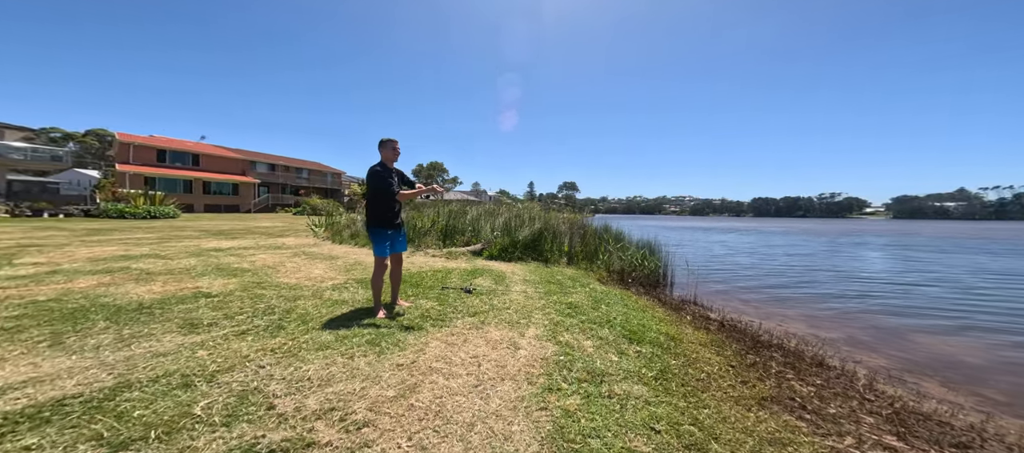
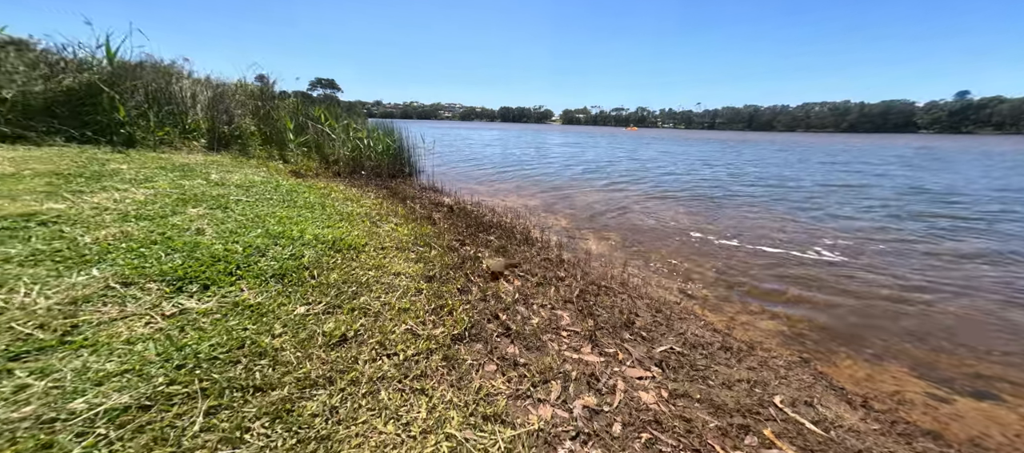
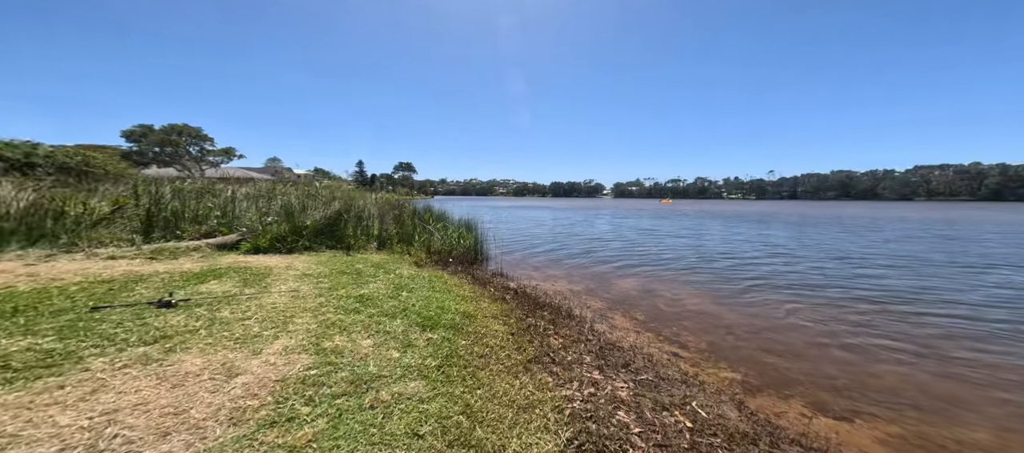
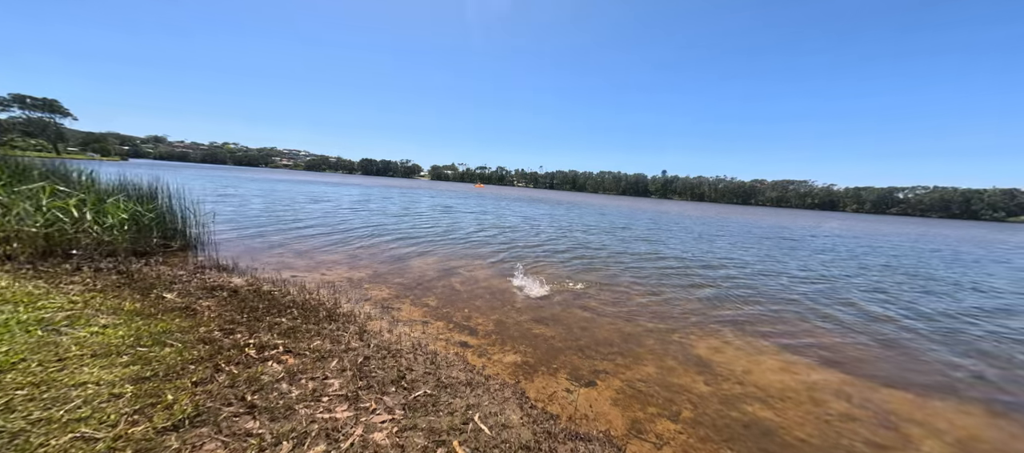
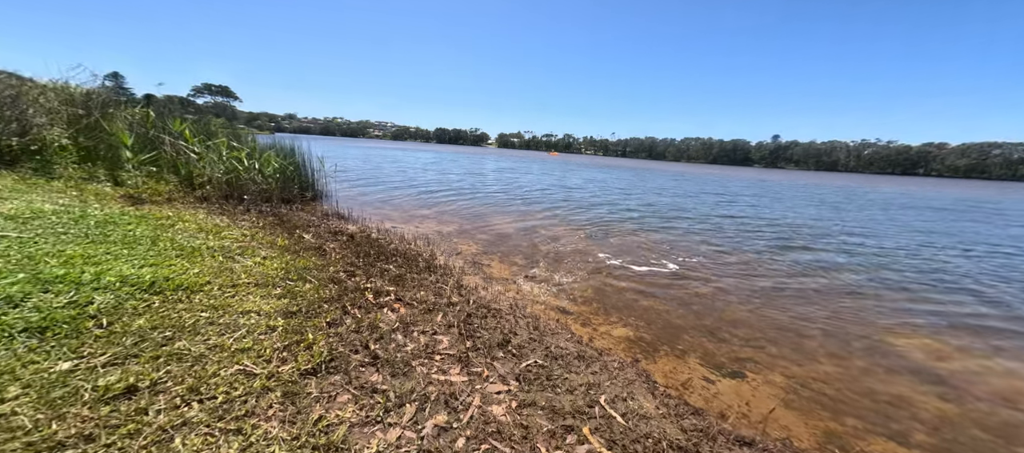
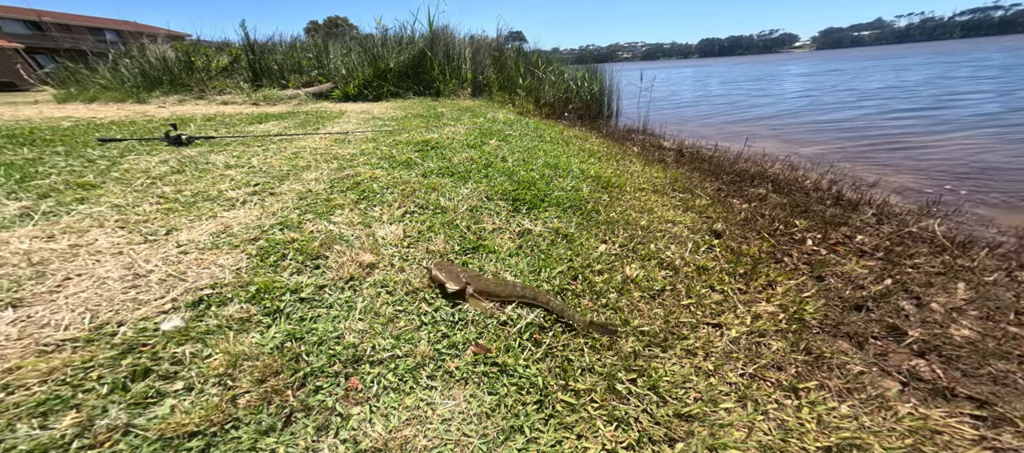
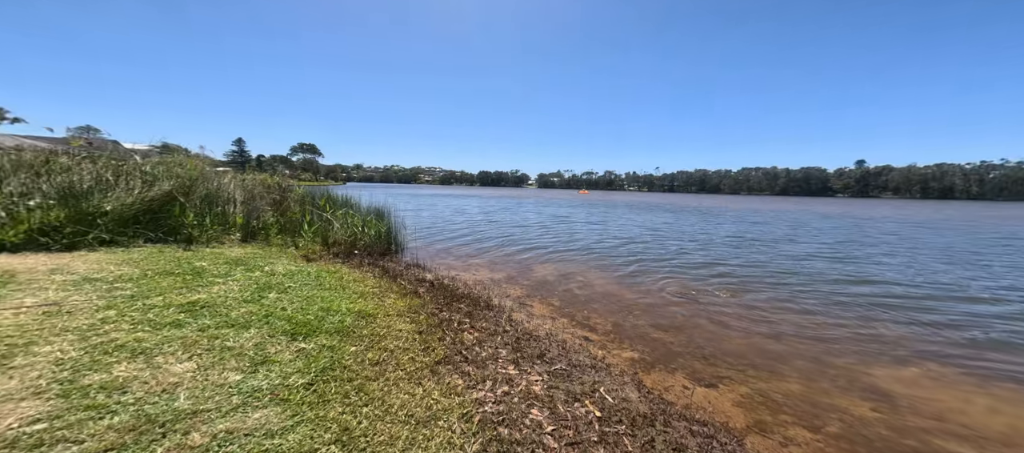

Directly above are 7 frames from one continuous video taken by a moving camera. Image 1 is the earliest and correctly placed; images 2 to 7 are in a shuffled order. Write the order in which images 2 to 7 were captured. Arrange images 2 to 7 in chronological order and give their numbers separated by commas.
3, 7, 4, 5, 2, 6
